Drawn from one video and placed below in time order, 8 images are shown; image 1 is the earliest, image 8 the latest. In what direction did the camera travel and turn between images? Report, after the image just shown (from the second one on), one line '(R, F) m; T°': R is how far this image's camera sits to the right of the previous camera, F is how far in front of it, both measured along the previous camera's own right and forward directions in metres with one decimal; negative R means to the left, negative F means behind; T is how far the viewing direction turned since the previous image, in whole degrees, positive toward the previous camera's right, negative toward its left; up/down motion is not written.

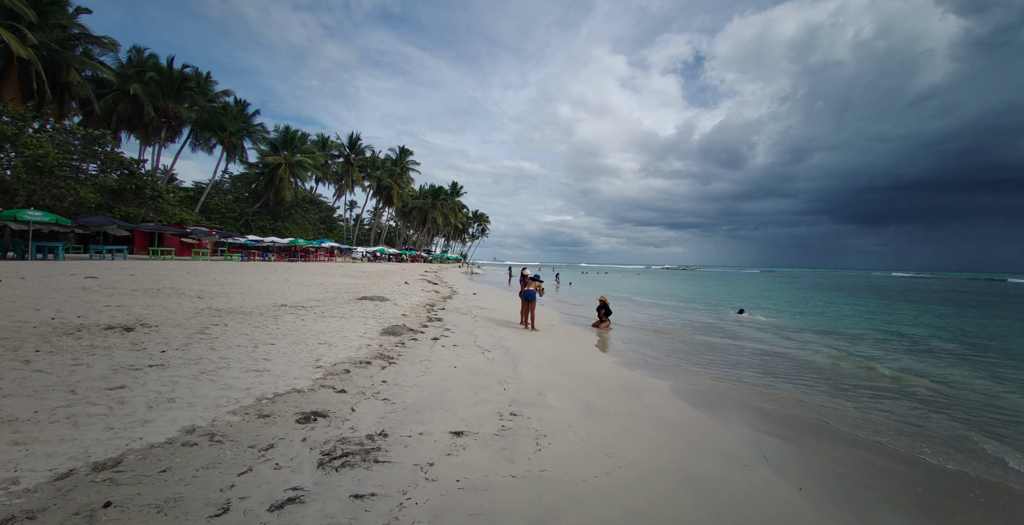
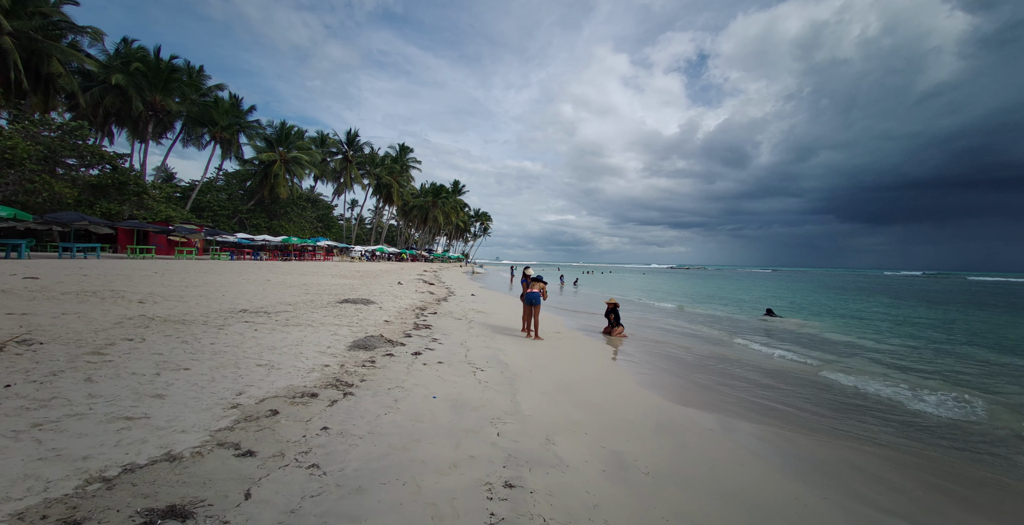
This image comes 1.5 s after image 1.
(+0.1, +1.4) m; 0°
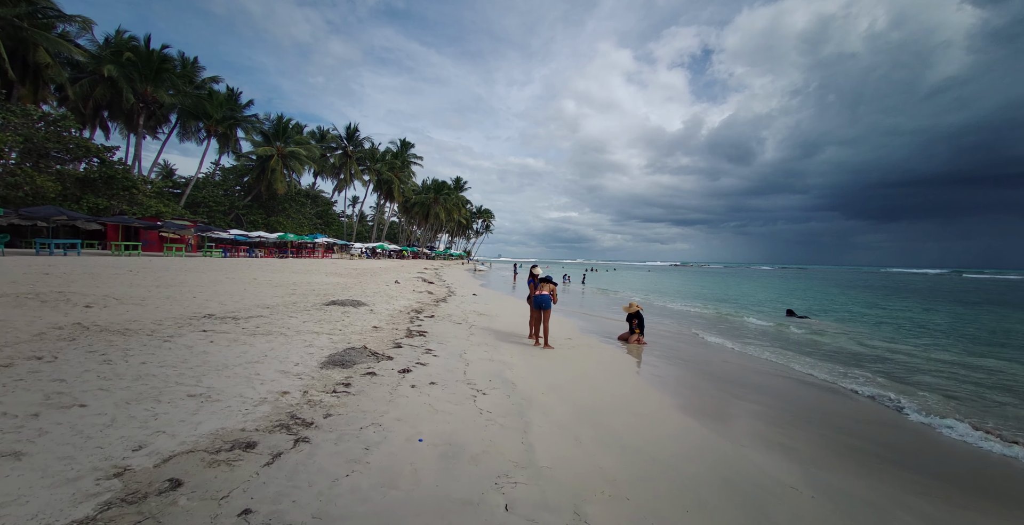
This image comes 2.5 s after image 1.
(-0.1, +1.0) m; 0°
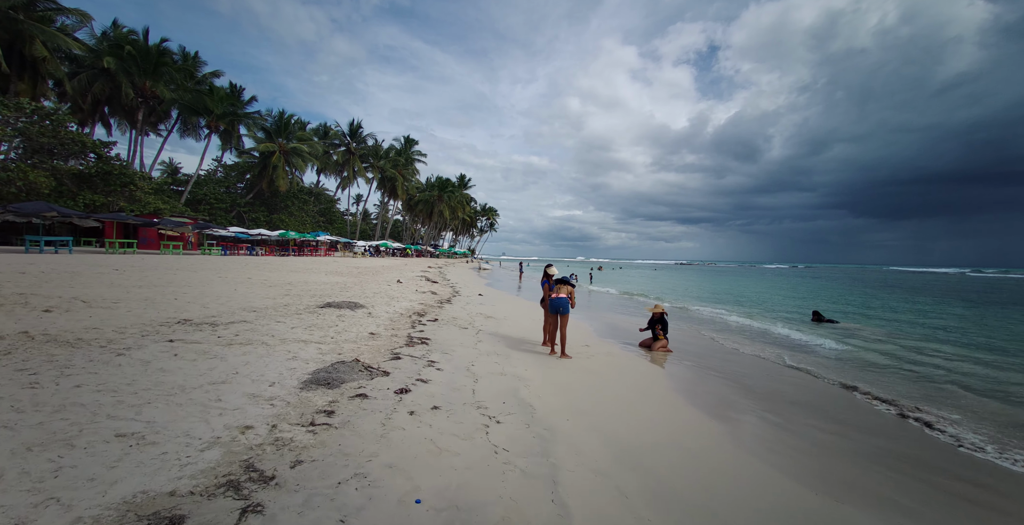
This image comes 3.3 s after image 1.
(-0.2, +0.8) m; -1°
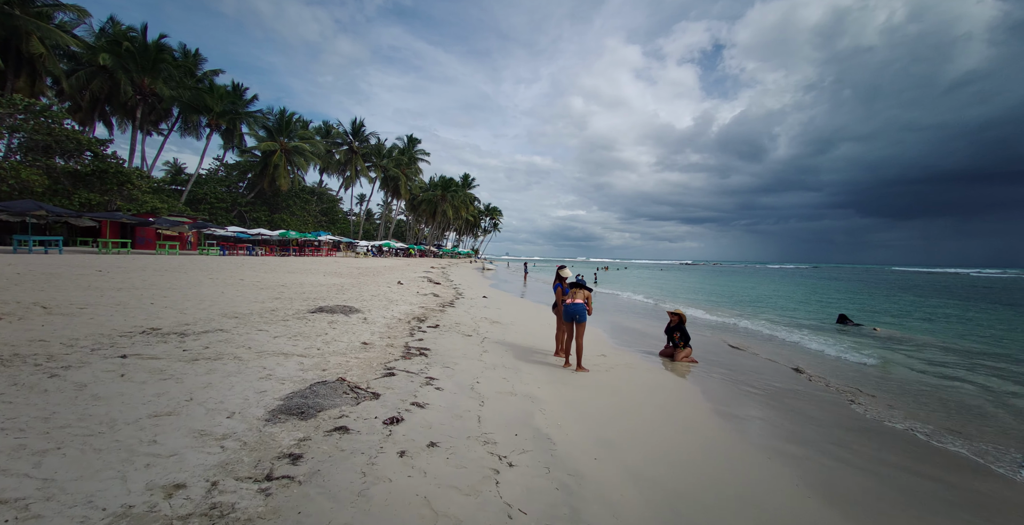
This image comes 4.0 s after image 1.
(-0.1, +0.7) m; -1°
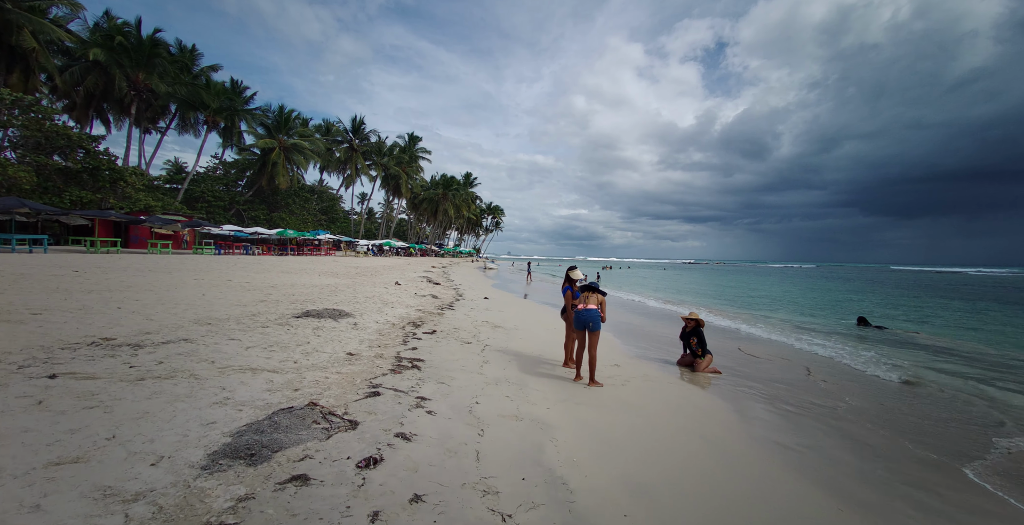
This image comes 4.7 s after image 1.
(0.0, +0.7) m; 0°
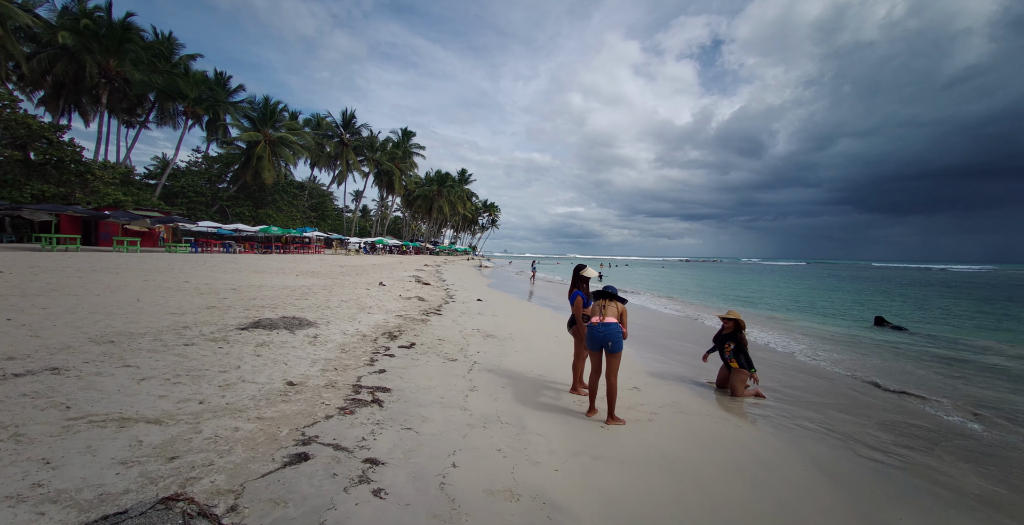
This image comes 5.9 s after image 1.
(0.0, +1.3) m; +1°
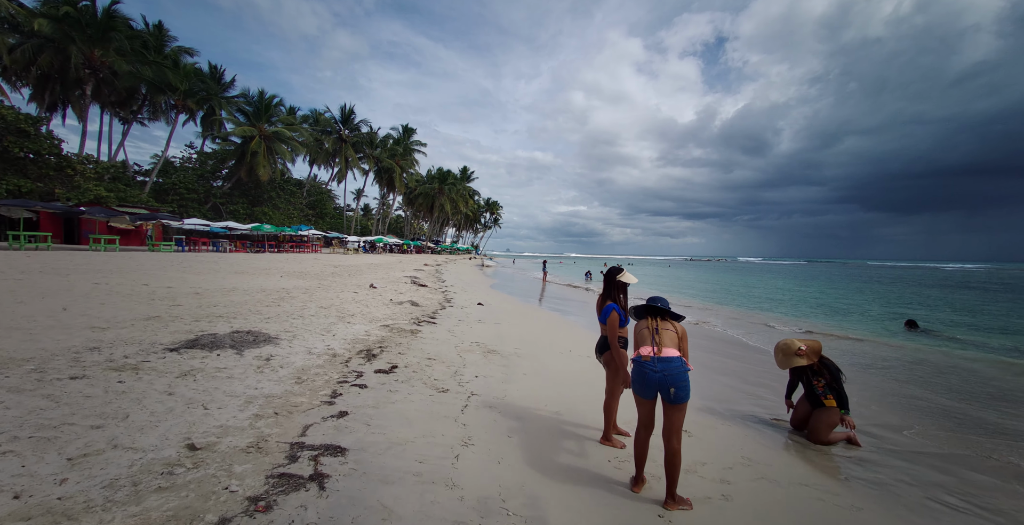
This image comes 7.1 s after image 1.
(-0.1, +1.3) m; 0°
